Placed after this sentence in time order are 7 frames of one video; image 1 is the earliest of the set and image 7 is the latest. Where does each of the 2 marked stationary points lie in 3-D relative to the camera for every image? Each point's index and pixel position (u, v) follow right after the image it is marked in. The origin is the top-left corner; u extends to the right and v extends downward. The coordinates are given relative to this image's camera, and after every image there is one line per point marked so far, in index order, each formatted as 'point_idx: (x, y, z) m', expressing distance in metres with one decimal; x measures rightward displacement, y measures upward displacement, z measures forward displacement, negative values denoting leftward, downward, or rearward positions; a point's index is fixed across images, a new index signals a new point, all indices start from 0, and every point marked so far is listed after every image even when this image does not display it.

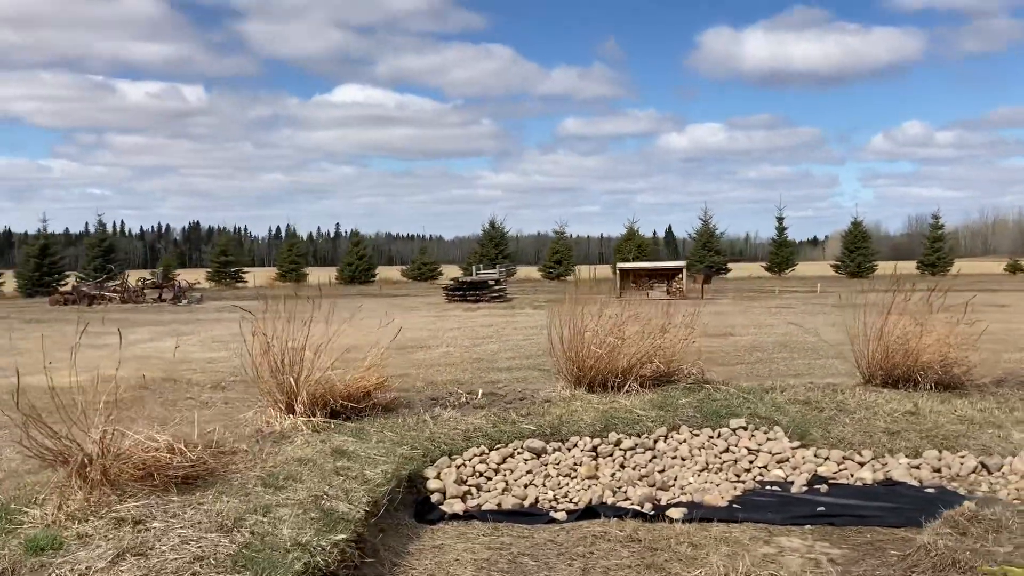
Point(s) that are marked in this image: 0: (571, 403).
0: (+0.5, -0.9, +7.6) m
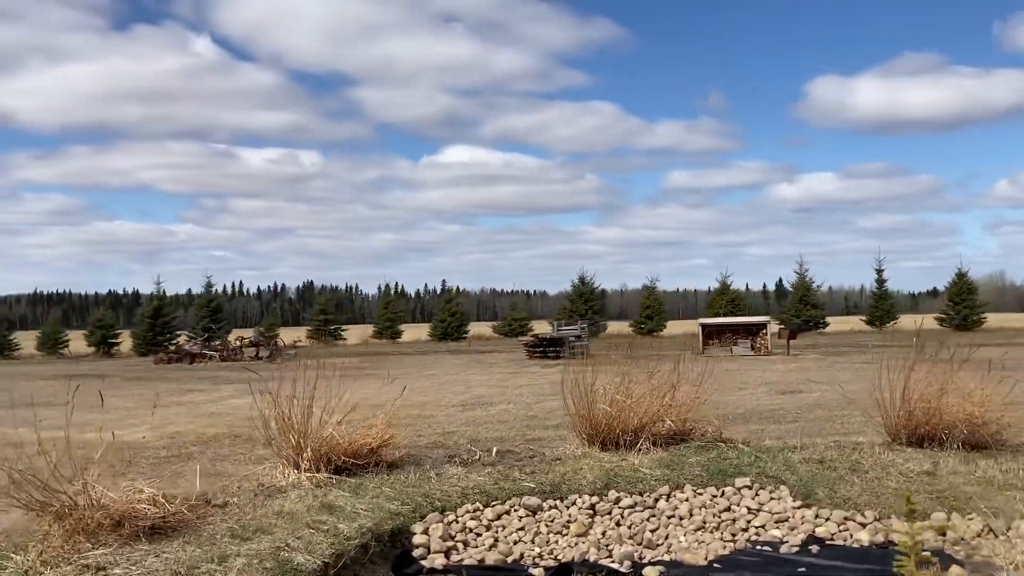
0: (+0.6, -1.4, +7.7) m
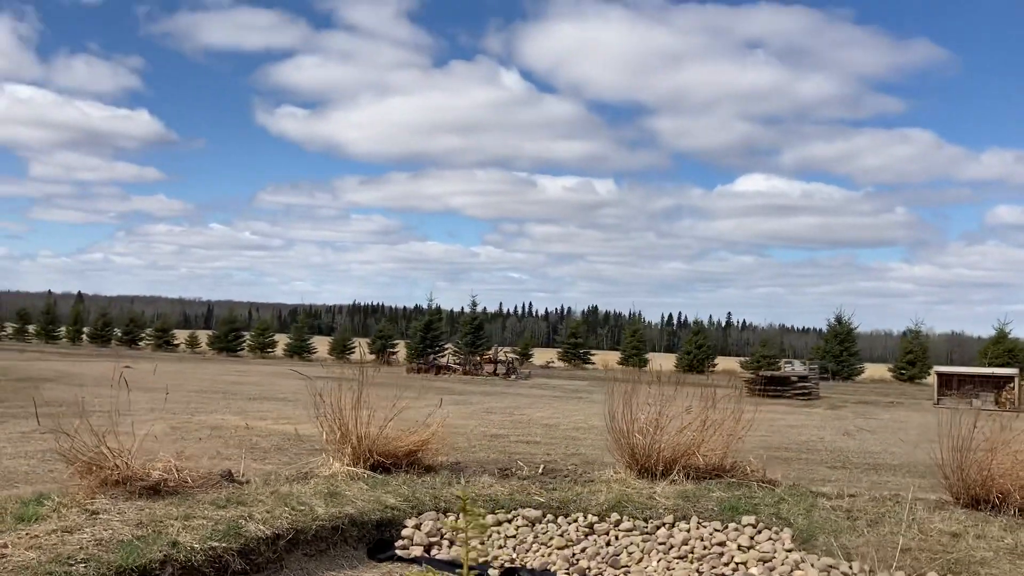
0: (+0.8, -1.7, +8.1) m
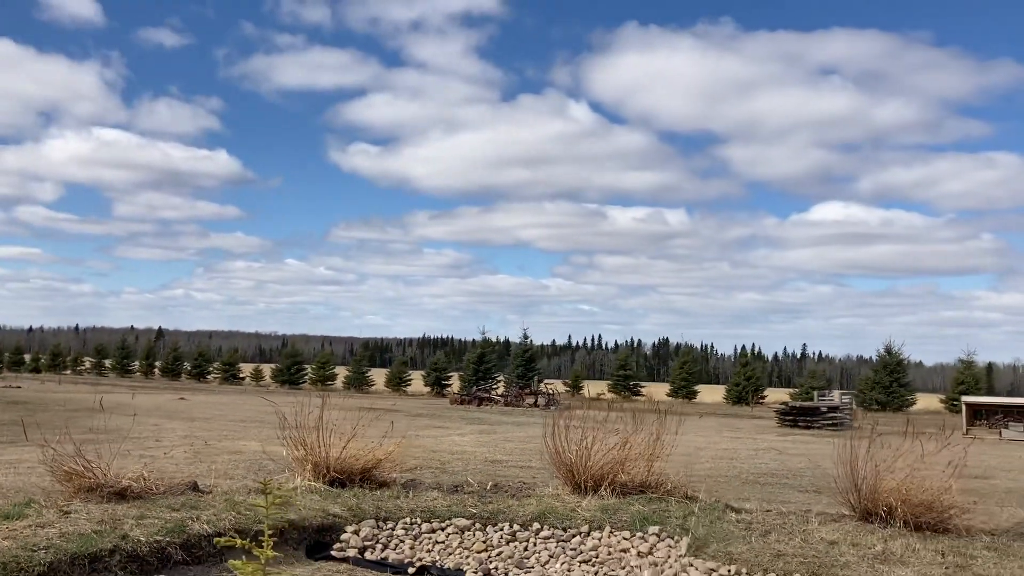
0: (+0.3, -2.0, +9.0) m
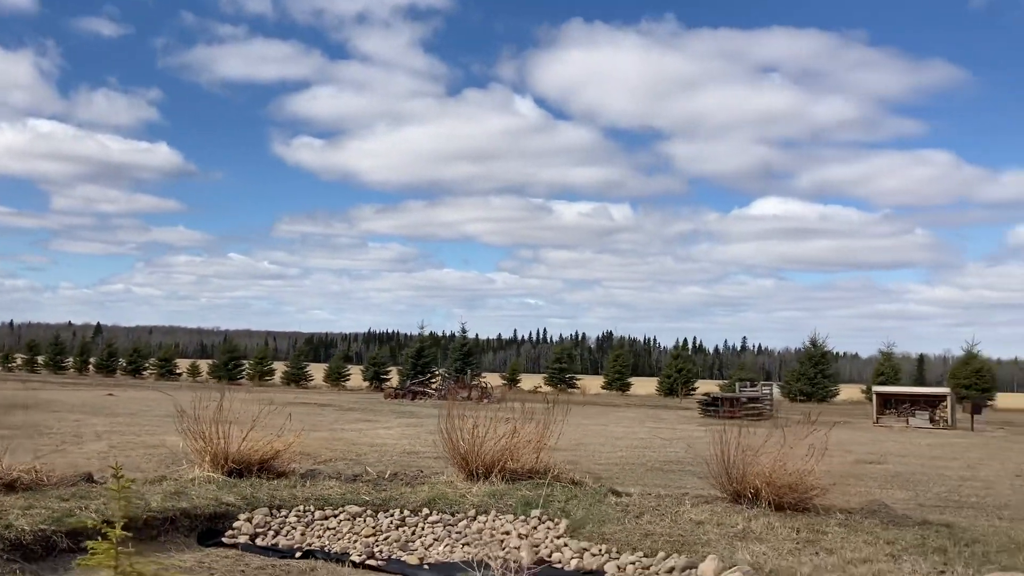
0: (-0.8, -2.0, +9.3) m
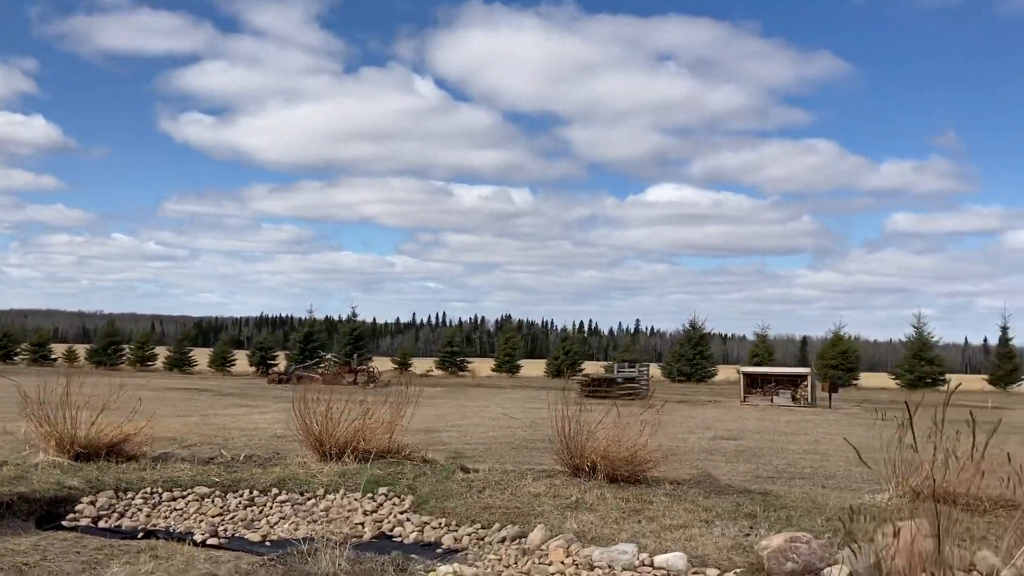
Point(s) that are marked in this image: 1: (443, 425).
0: (-2.3, -1.8, +9.5) m
1: (-1.4, -2.8, +19.0) m
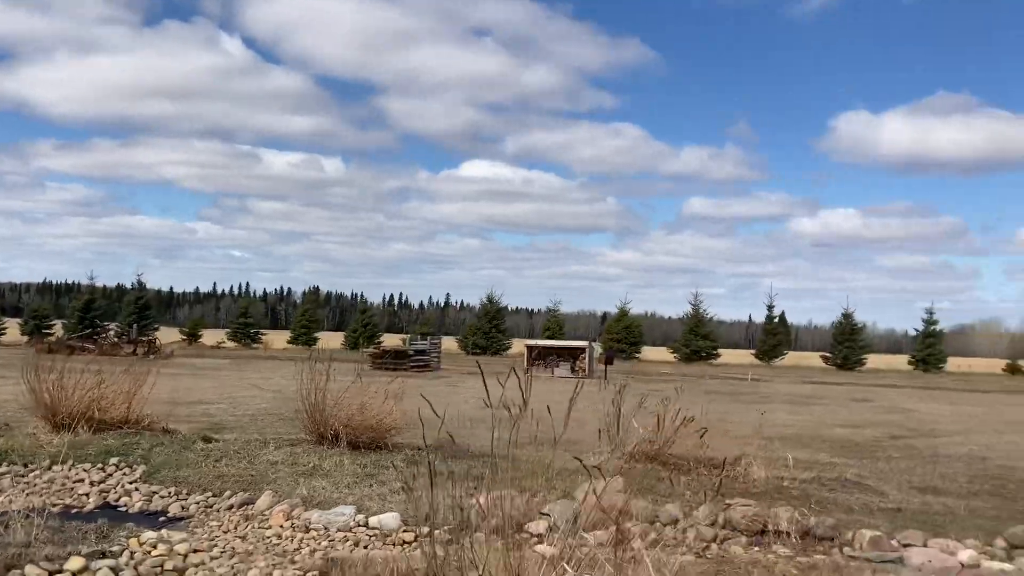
0: (-4.8, -1.5, +9.1) m
1: (-5.9, -2.1, +18.6) m
